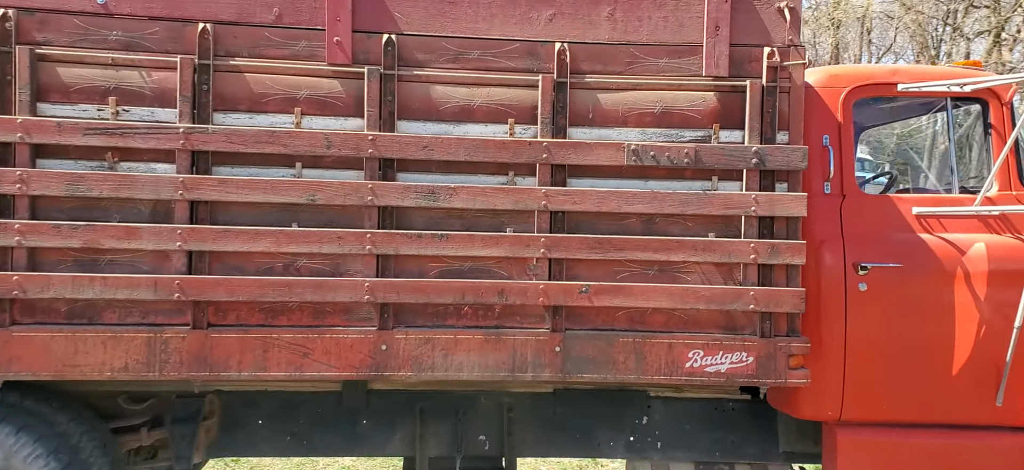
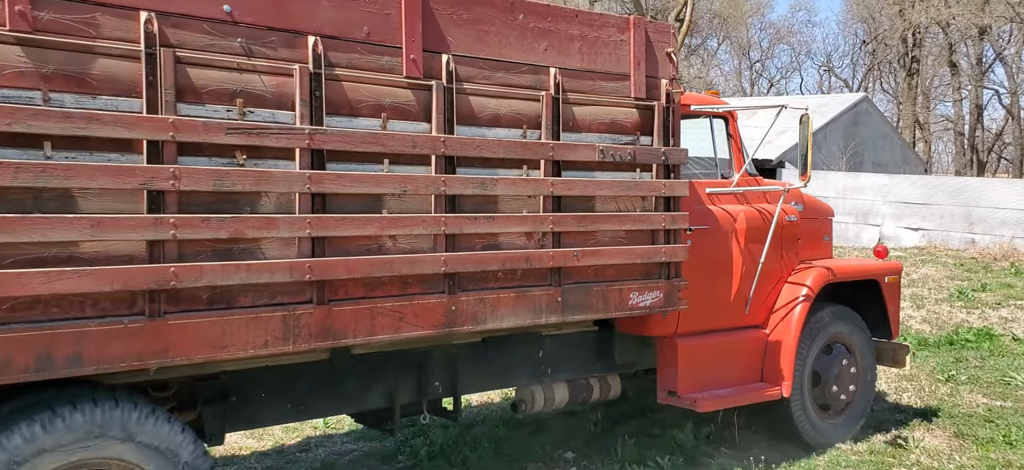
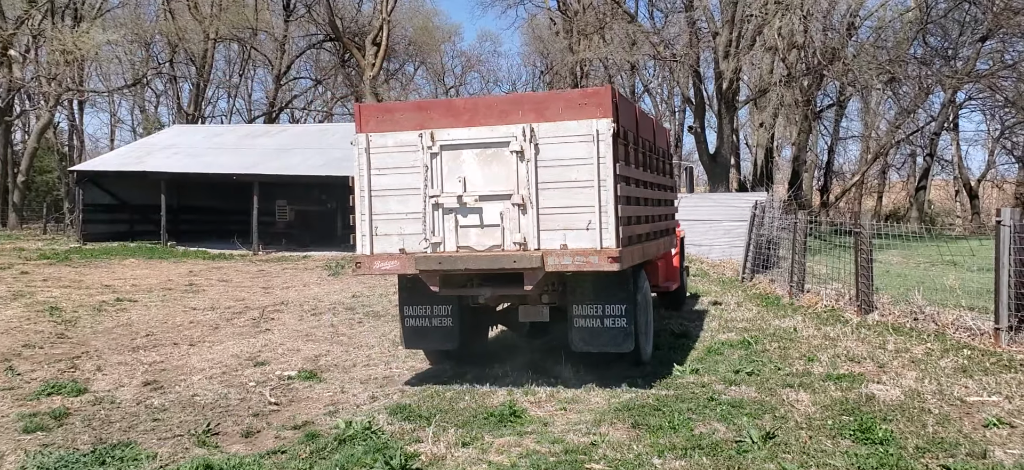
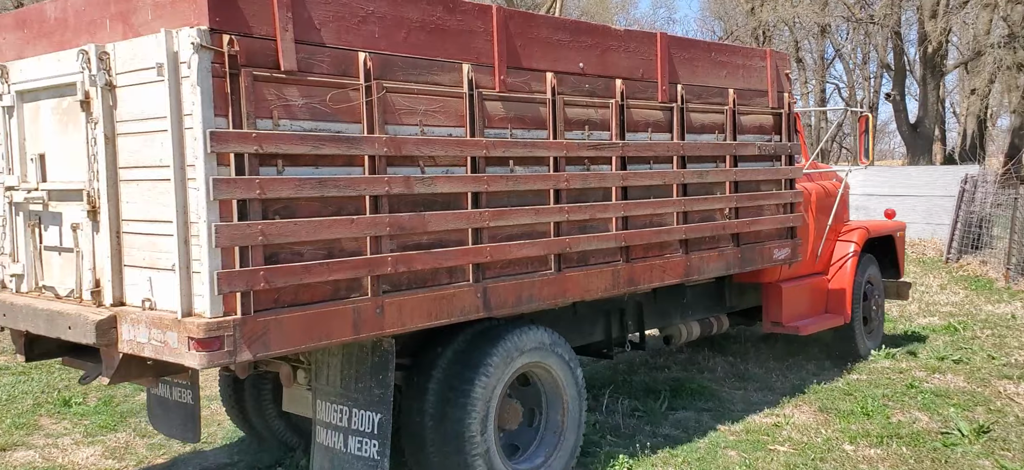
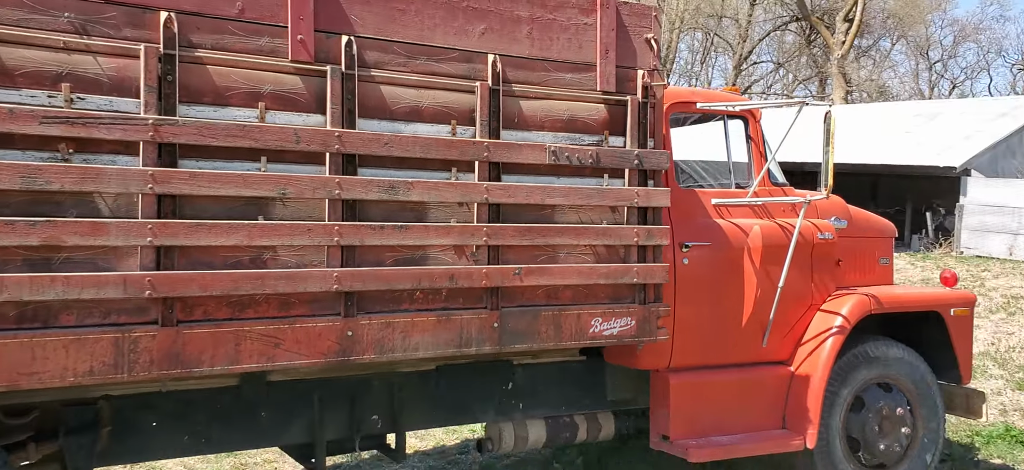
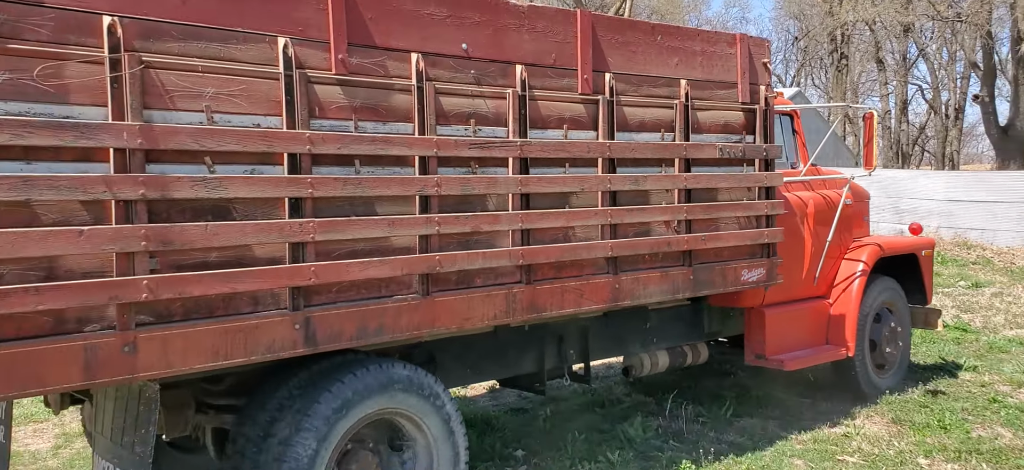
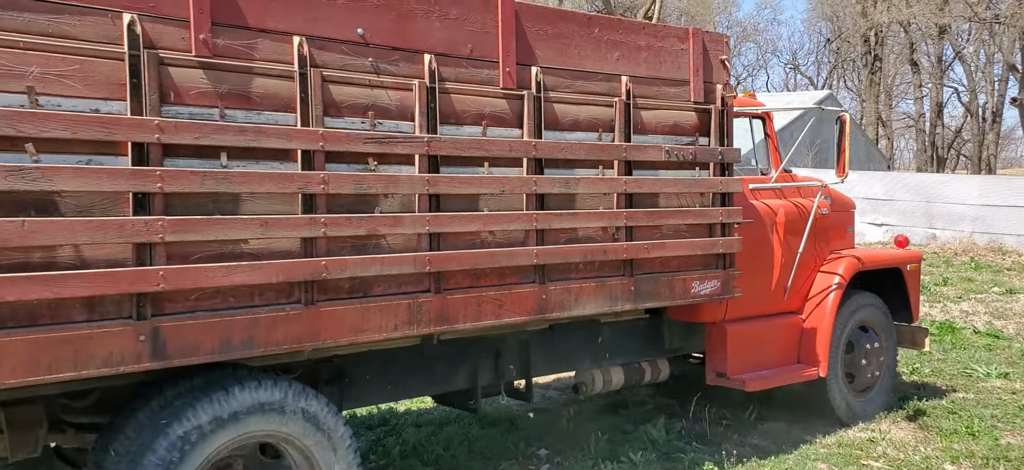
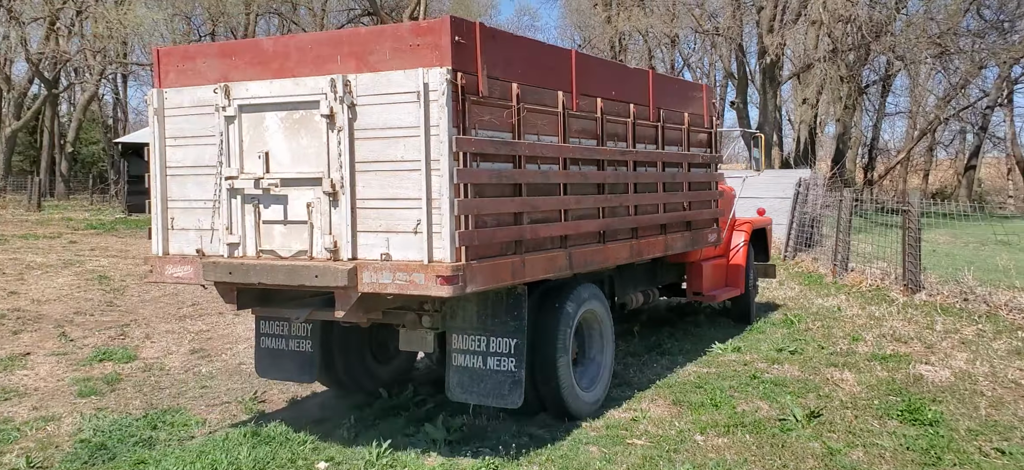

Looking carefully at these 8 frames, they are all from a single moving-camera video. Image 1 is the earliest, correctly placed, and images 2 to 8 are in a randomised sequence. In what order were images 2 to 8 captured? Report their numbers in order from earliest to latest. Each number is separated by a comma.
5, 2, 7, 6, 4, 8, 3
